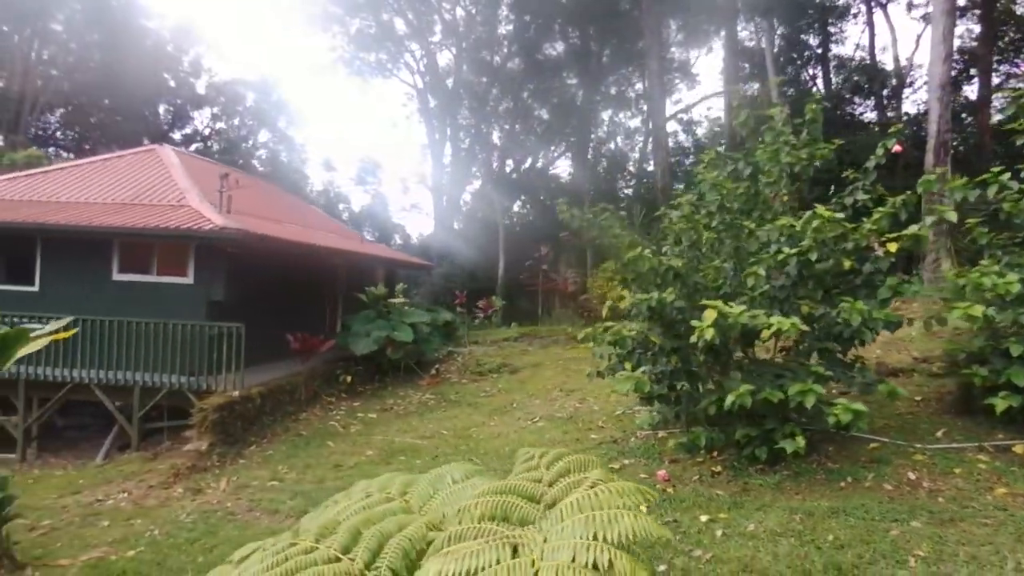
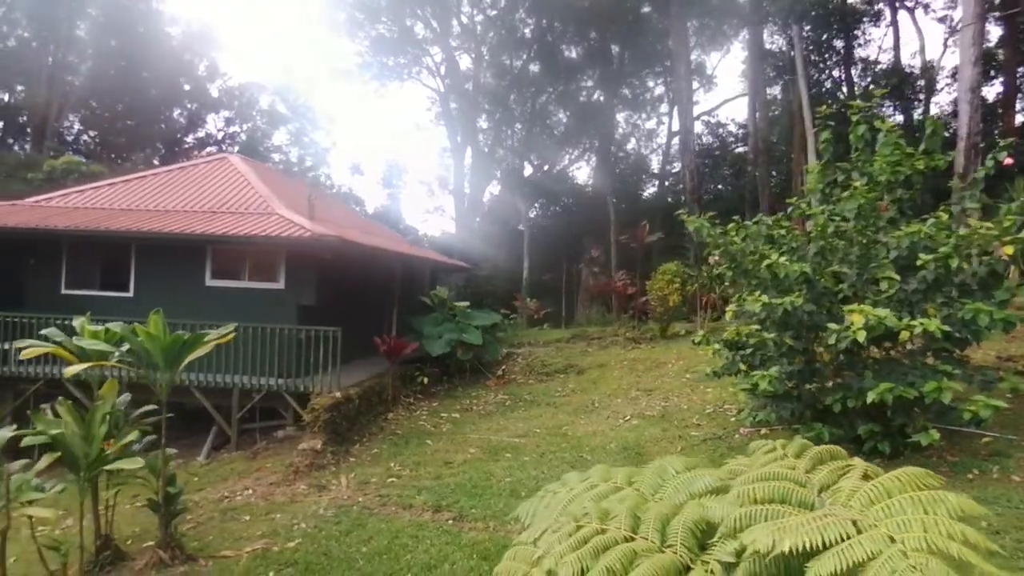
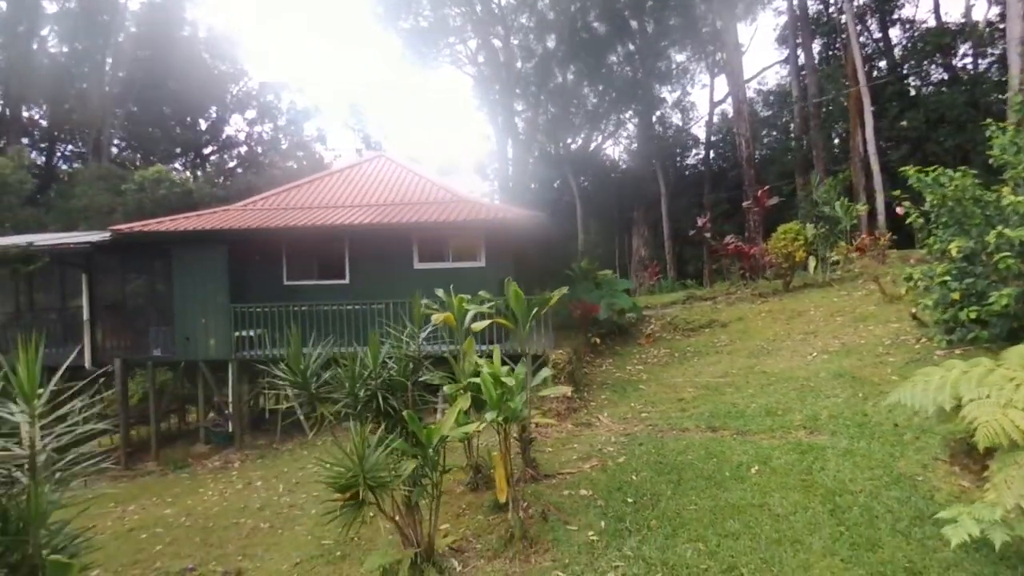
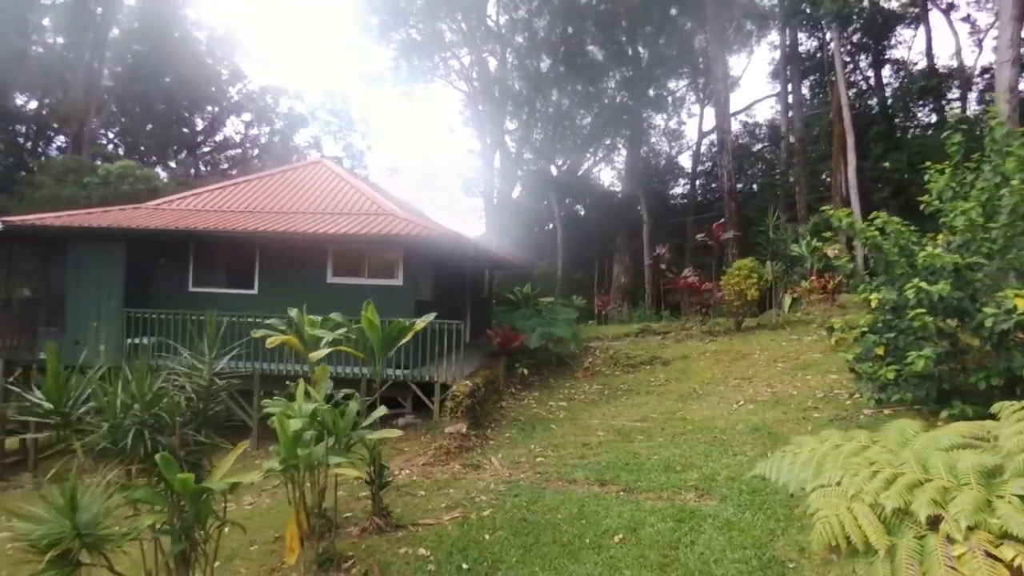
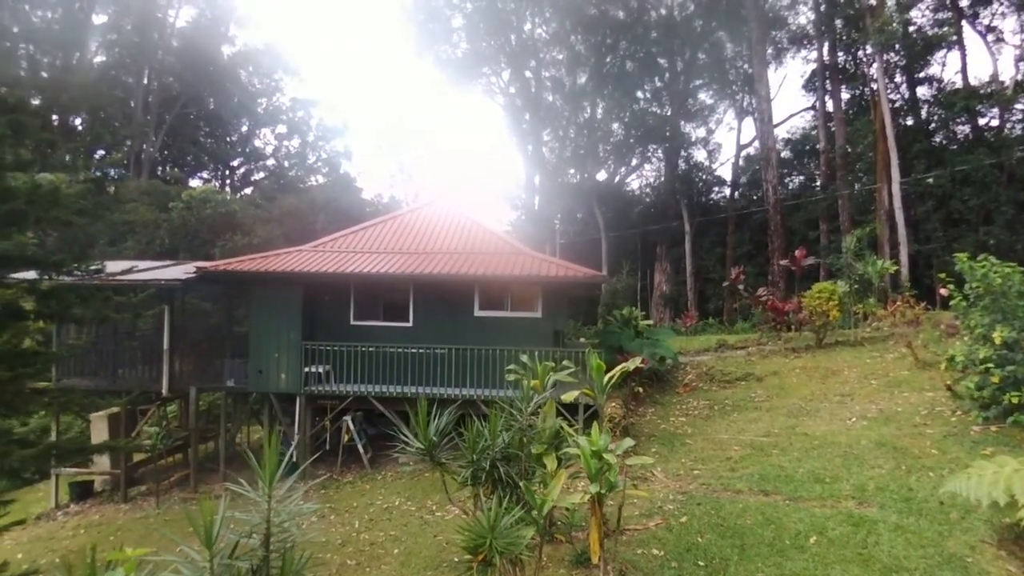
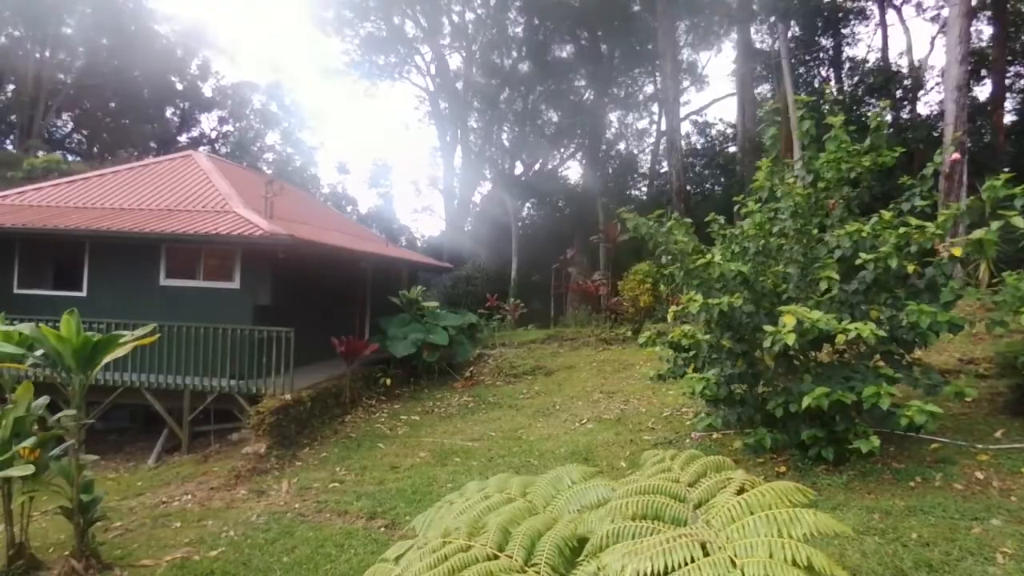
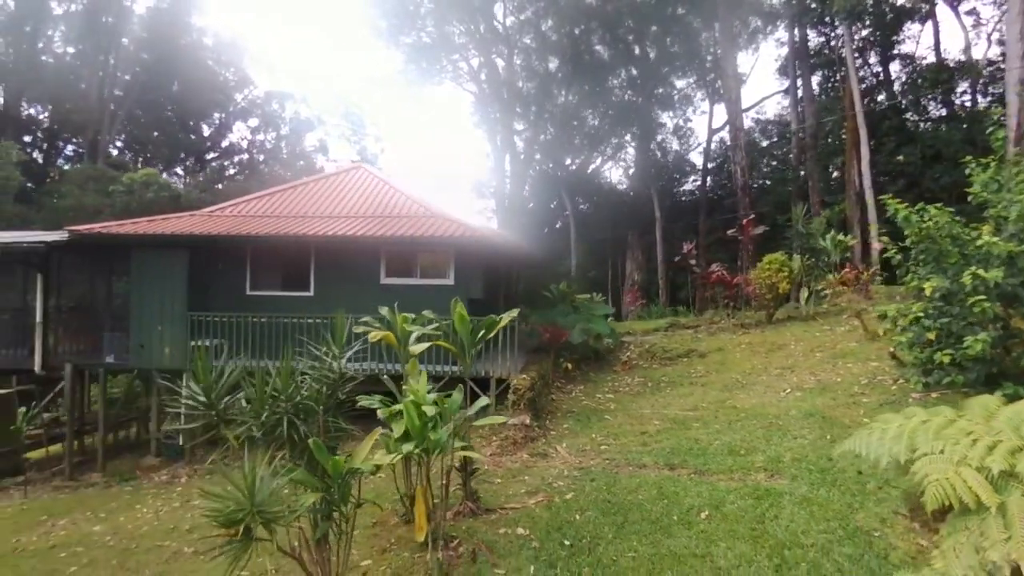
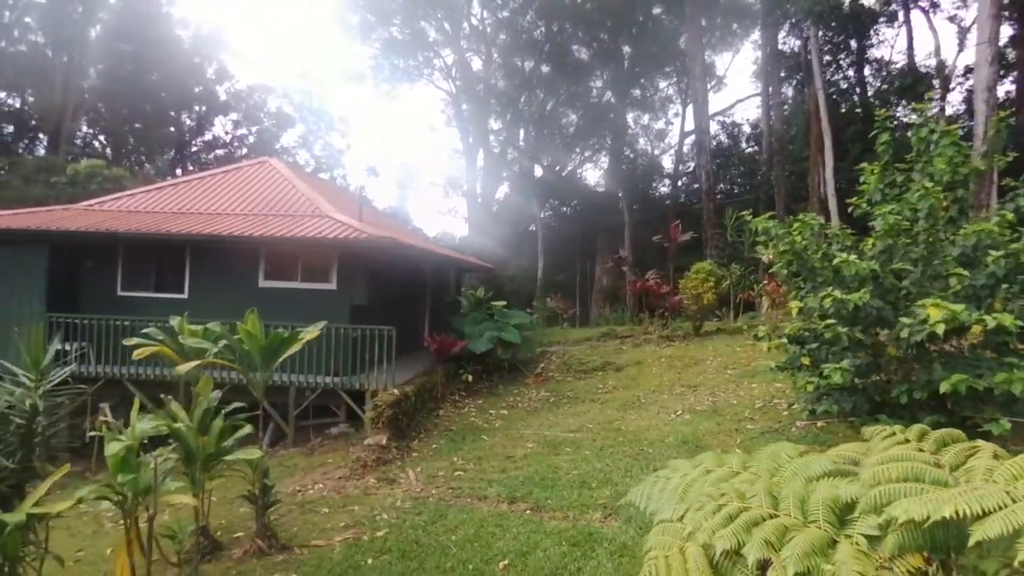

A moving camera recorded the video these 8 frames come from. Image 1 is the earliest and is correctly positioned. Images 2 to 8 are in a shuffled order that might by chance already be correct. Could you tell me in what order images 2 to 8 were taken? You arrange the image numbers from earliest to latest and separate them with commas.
6, 2, 8, 4, 7, 3, 5
